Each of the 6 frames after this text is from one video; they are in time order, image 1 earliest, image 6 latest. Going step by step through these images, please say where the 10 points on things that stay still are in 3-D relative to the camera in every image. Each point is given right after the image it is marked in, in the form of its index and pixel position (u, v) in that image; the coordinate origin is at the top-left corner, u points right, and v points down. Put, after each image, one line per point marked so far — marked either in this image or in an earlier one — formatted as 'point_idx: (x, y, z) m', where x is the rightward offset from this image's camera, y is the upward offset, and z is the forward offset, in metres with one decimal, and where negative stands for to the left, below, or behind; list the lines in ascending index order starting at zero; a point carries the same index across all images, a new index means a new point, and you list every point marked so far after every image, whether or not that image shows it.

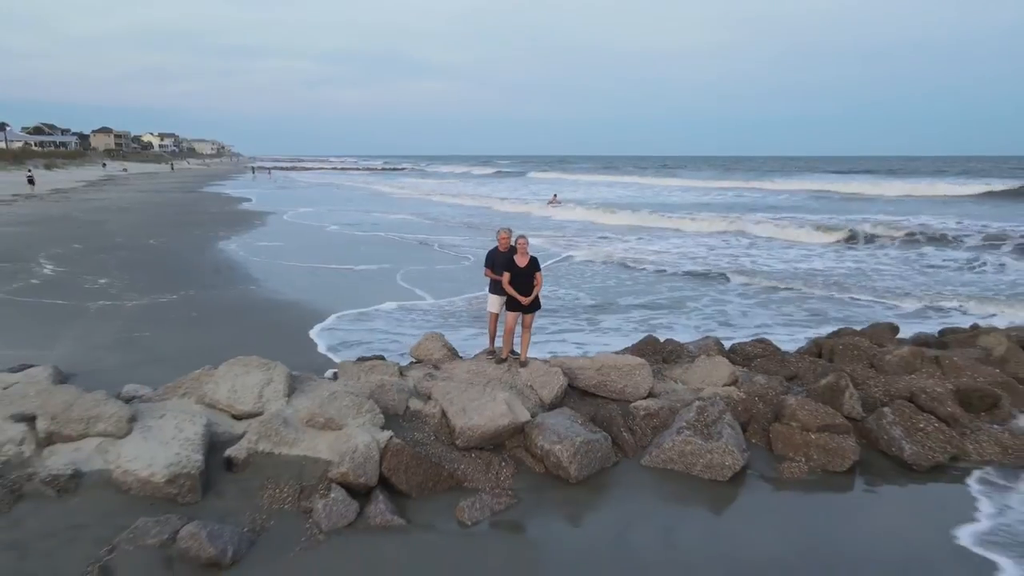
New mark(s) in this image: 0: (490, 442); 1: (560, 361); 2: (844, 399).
0: (-0.1, -0.8, +4.1) m
1: (+0.3, -0.5, +4.9) m
2: (+2.1, -0.7, +4.7) m
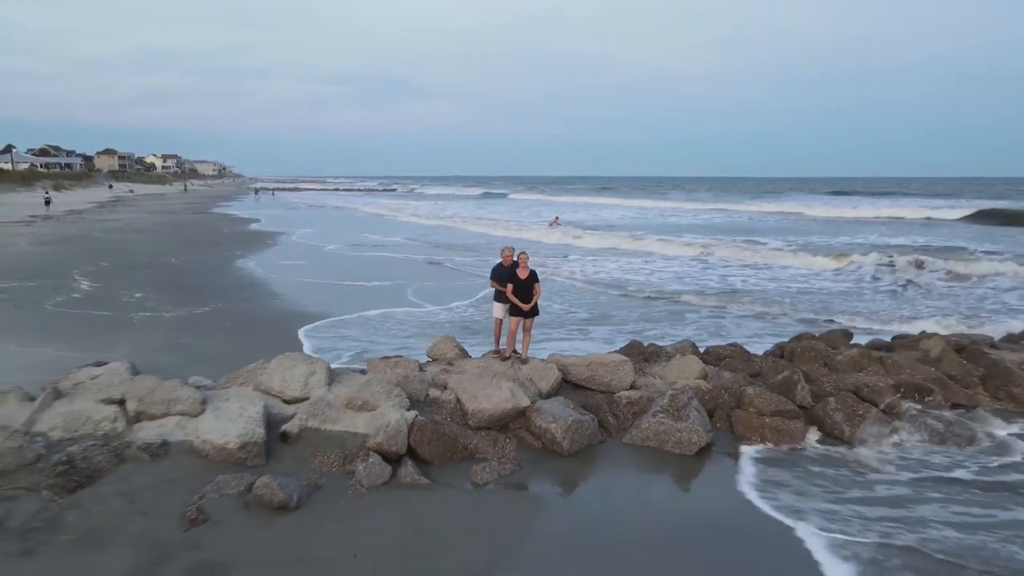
0: (-0.1, -0.9, +4.9) m
1: (+0.4, -0.6, +5.8) m
2: (+2.1, -0.8, +5.6) m
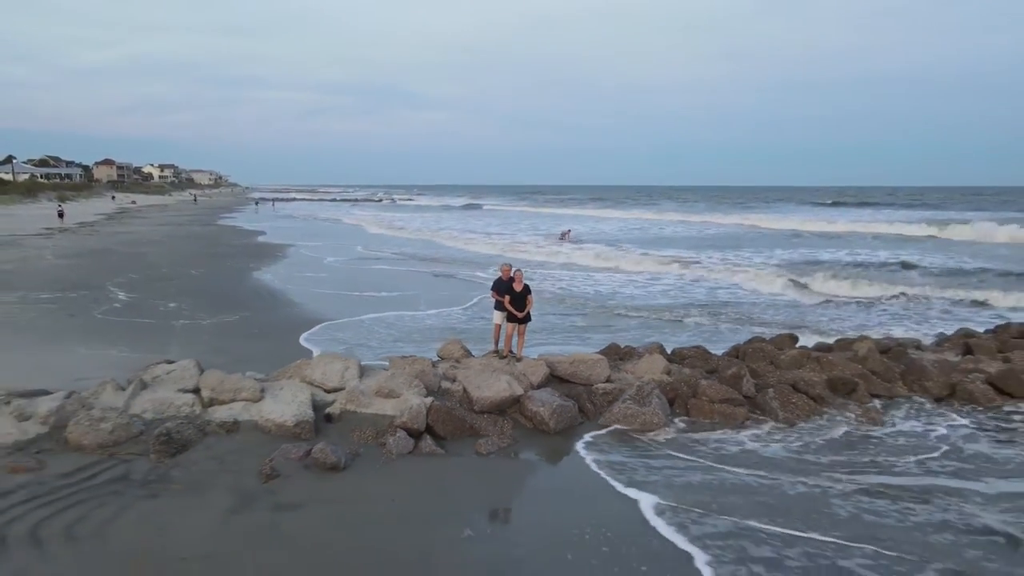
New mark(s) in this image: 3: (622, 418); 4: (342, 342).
0: (-0.1, -1.0, +6.1) m
1: (+0.3, -0.7, +7.0) m
2: (+2.1, -0.9, +6.8) m
3: (+0.9, -1.1, +6.1) m
4: (-2.1, -0.6, +9.1) m
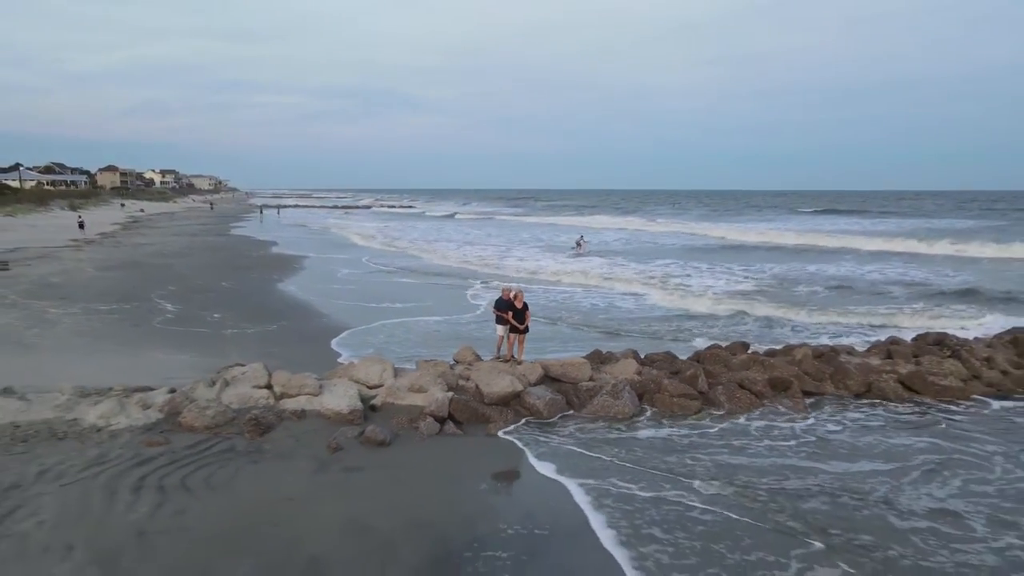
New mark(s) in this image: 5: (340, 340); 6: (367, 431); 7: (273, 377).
0: (-0.1, -1.2, +7.8) m
1: (+0.3, -0.9, +8.7) m
2: (+2.1, -1.1, +8.5) m
3: (+0.9, -1.3, +7.8) m
4: (-2.1, -0.9, +10.8) m
5: (-2.6, -0.8, +11.1) m
6: (-1.3, -1.3, +6.7) m
7: (-2.5, -0.9, +7.7) m
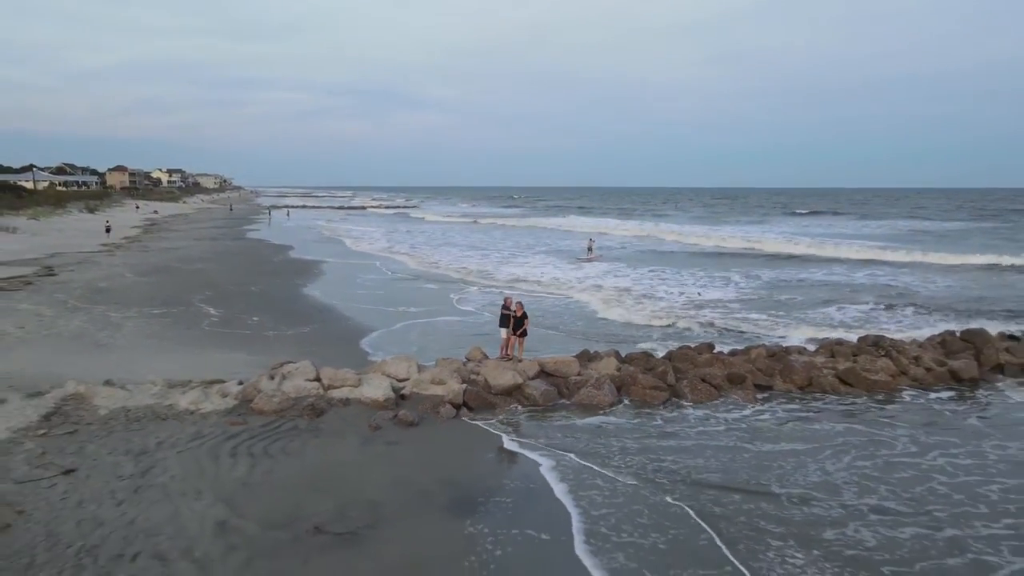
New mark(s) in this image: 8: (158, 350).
0: (-0.1, -1.3, +9.6) m
1: (+0.4, -1.0, +10.5) m
2: (+2.2, -1.2, +10.3) m
3: (+0.9, -1.4, +9.6) m
4: (-2.0, -1.0, +12.6) m
5: (-2.5, -0.9, +12.9) m
6: (-1.3, -1.5, +8.6) m
7: (-2.5, -1.1, +9.6) m
8: (-5.6, -1.0, +11.7) m
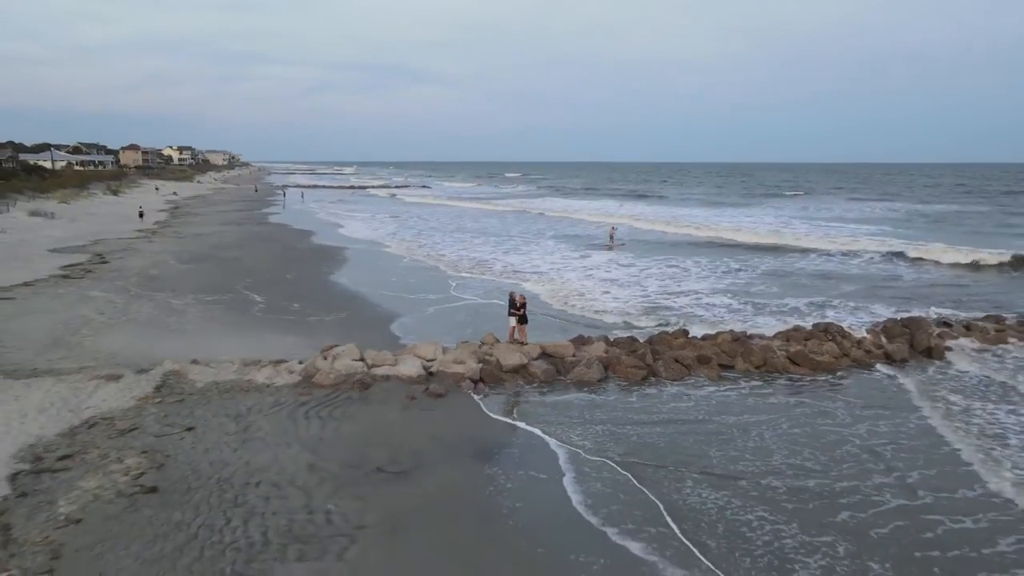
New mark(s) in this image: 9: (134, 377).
0: (0.0, -1.3, +11.9) m
1: (+0.5, -1.0, +12.7) m
2: (+2.3, -1.2, +12.5) m
3: (+1.1, -1.4, +11.9) m
4: (-1.9, -0.9, +14.9) m
5: (-2.4, -0.8, +15.2) m
6: (-1.2, -1.5, +10.8) m
7: (-2.3, -1.0, +11.8) m
8: (-5.4, -0.9, +14.0) m
9: (-5.4, -1.3, +10.6) m
